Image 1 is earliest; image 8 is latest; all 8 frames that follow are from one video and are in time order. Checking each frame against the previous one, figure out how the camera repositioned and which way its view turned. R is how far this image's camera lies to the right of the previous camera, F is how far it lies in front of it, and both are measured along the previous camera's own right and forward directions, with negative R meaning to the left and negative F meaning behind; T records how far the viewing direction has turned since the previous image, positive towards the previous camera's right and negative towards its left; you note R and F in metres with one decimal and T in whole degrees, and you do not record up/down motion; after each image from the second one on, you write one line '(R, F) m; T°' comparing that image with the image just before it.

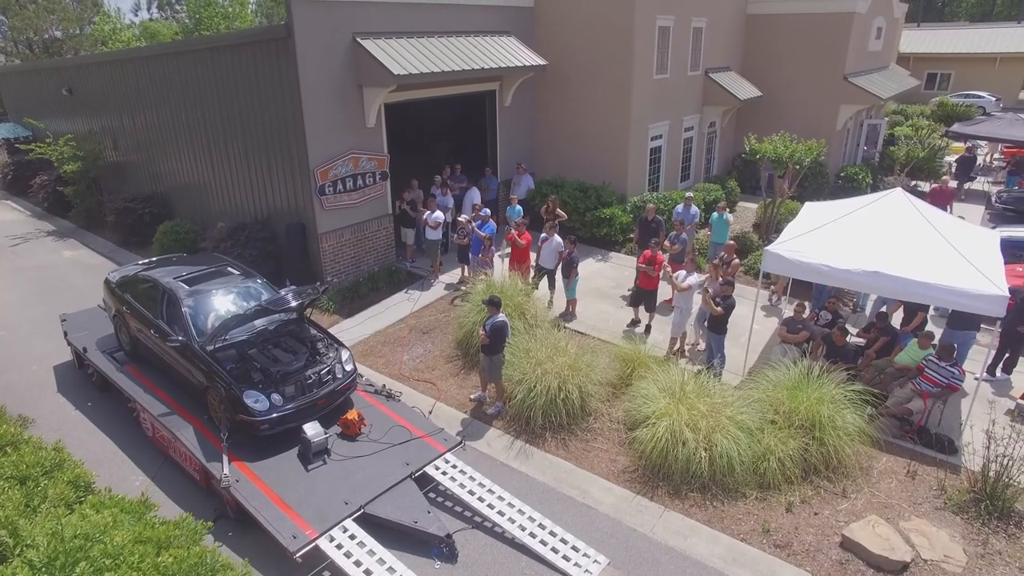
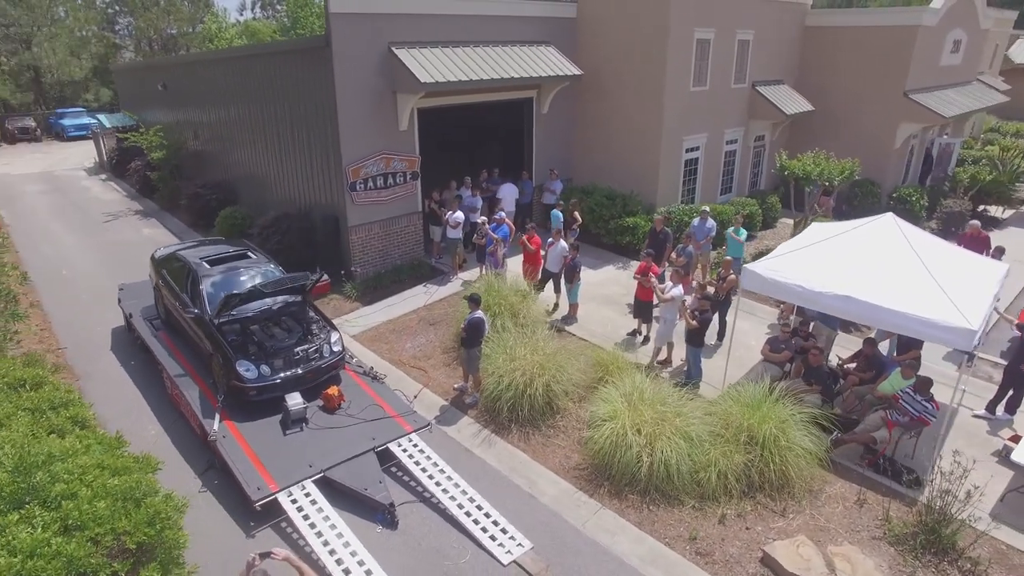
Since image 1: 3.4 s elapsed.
(+1.4, -0.4) m; -8°
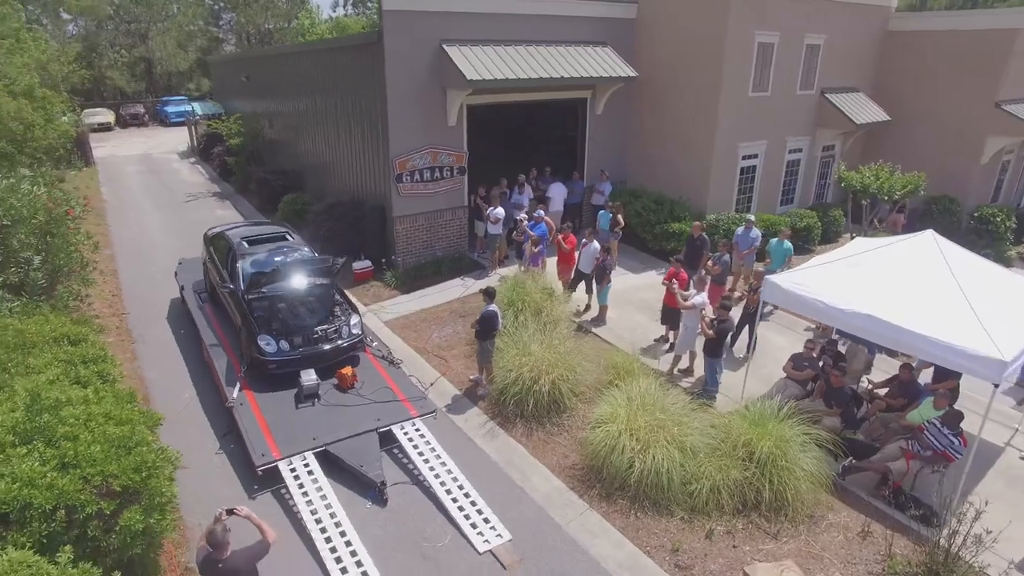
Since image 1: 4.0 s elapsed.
(+0.8, 0.0) m; -7°
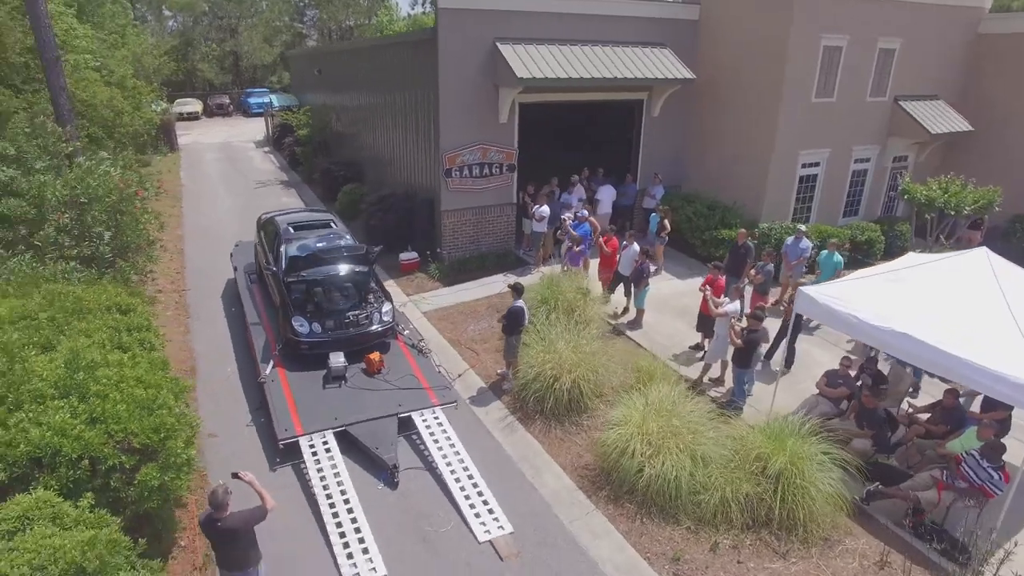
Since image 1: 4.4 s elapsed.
(+0.5, 0.0) m; -6°
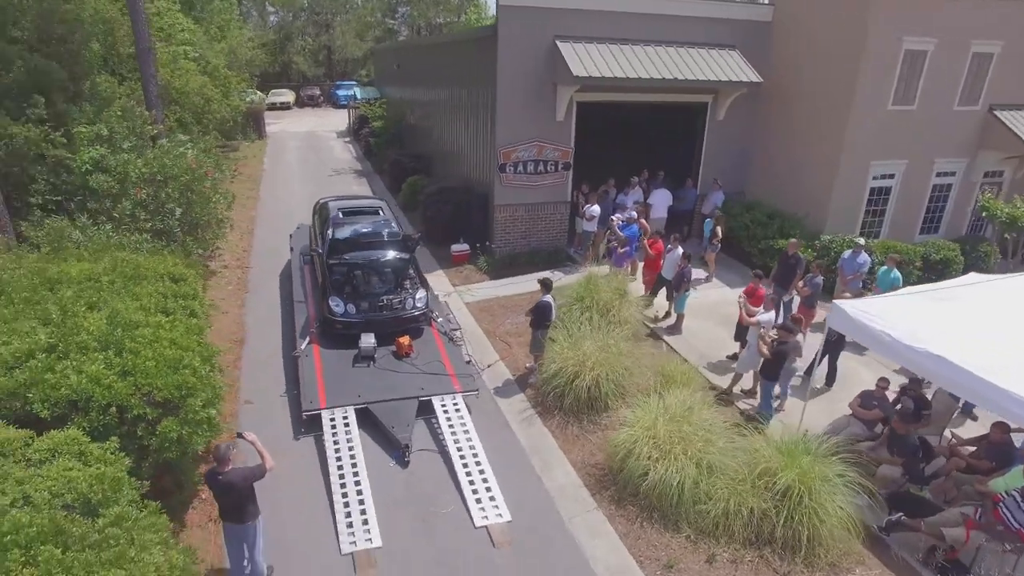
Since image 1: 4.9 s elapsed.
(+0.7, -0.1) m; -7°
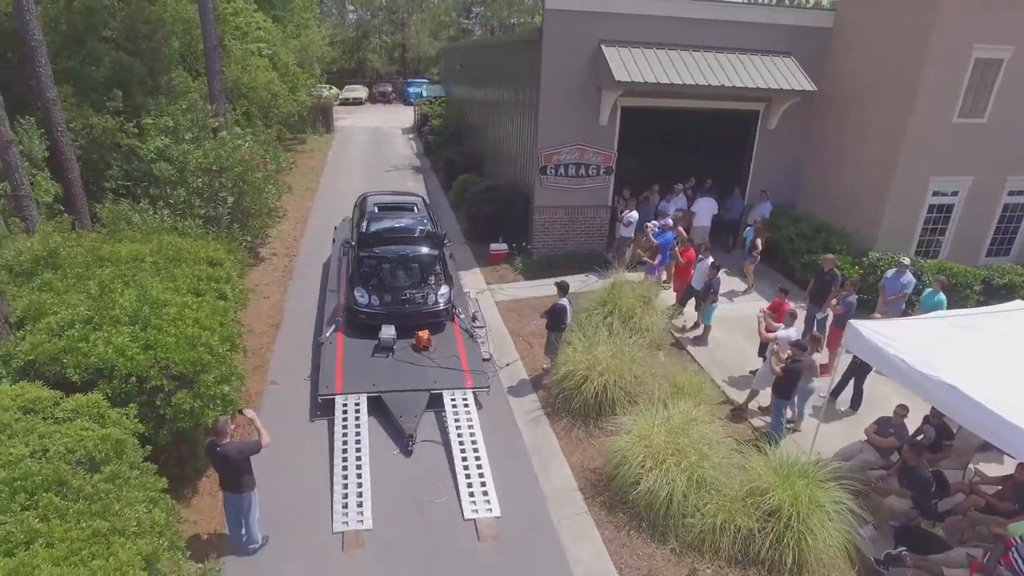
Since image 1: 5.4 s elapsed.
(+0.7, -0.1) m; -6°
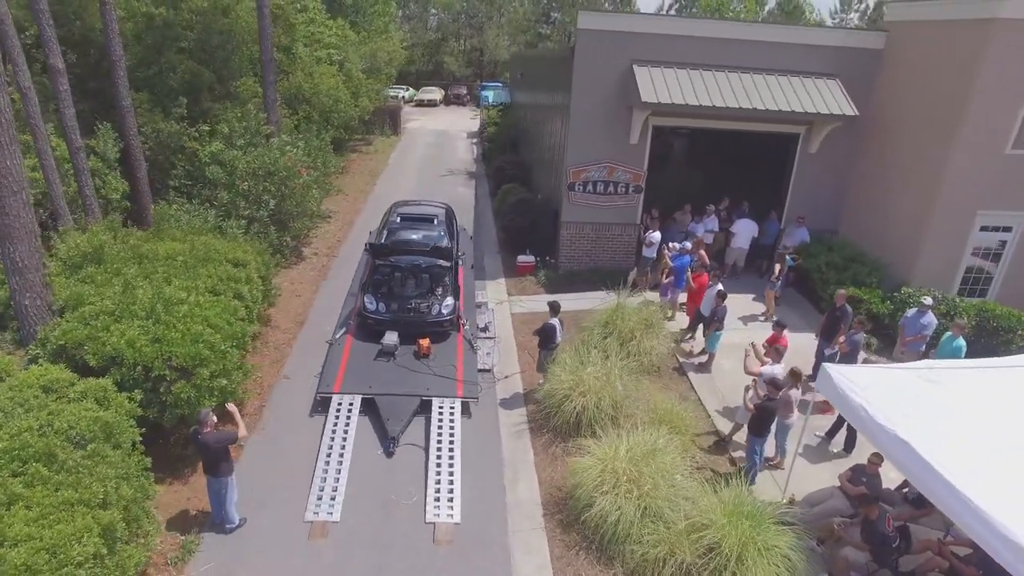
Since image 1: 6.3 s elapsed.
(+1.2, -0.3) m; -7°
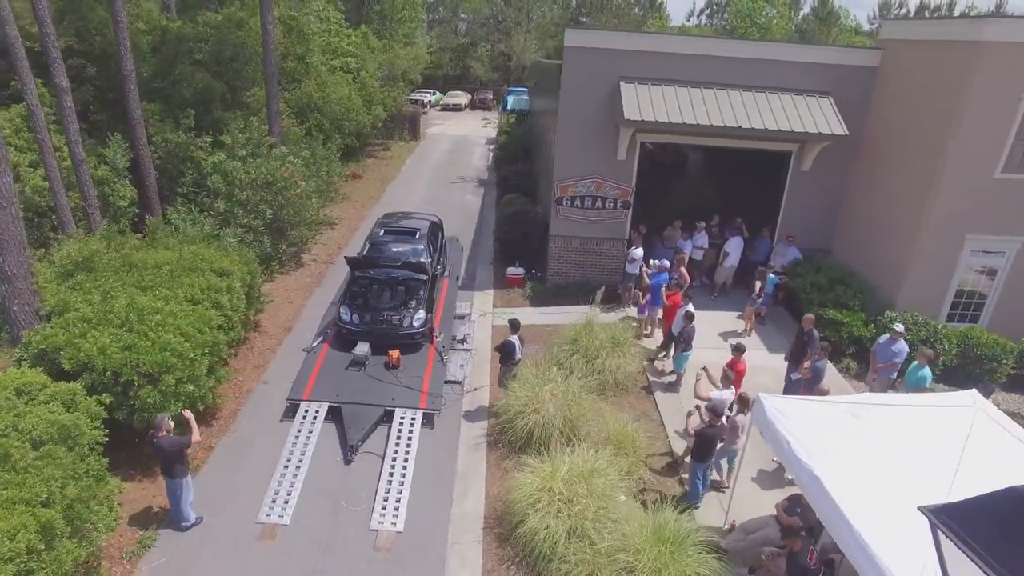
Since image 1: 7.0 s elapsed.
(+1.1, -0.2) m; -4°
